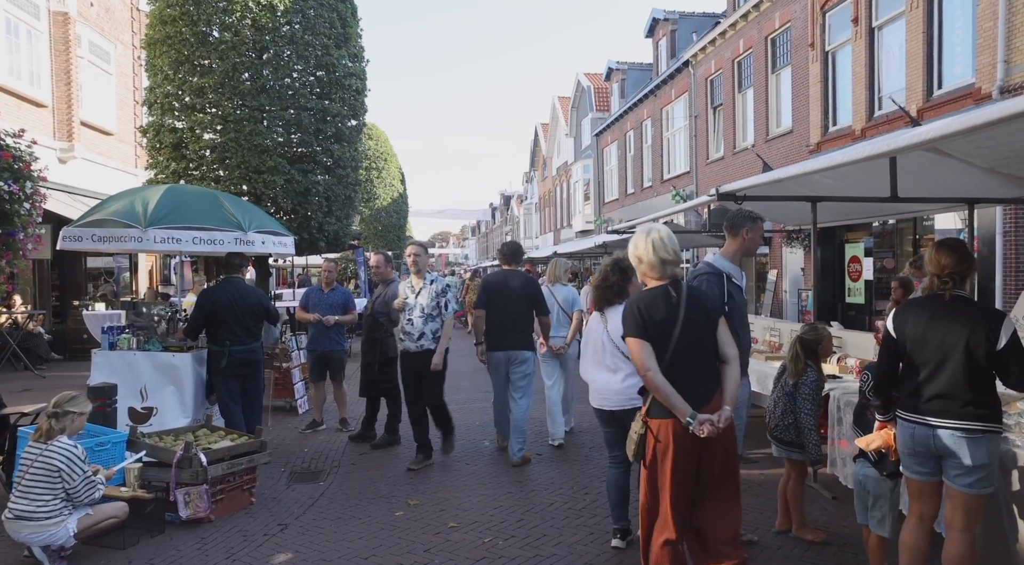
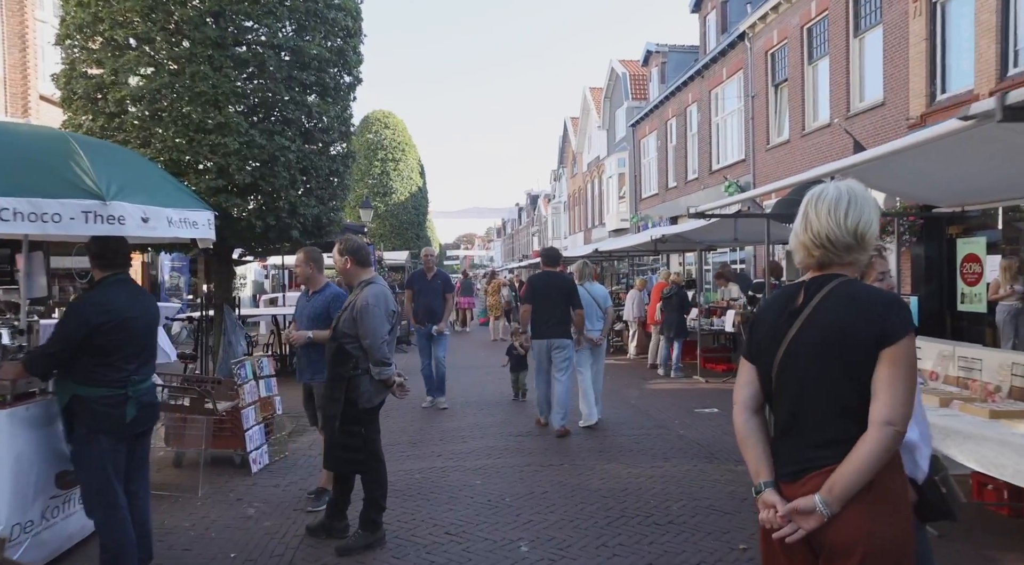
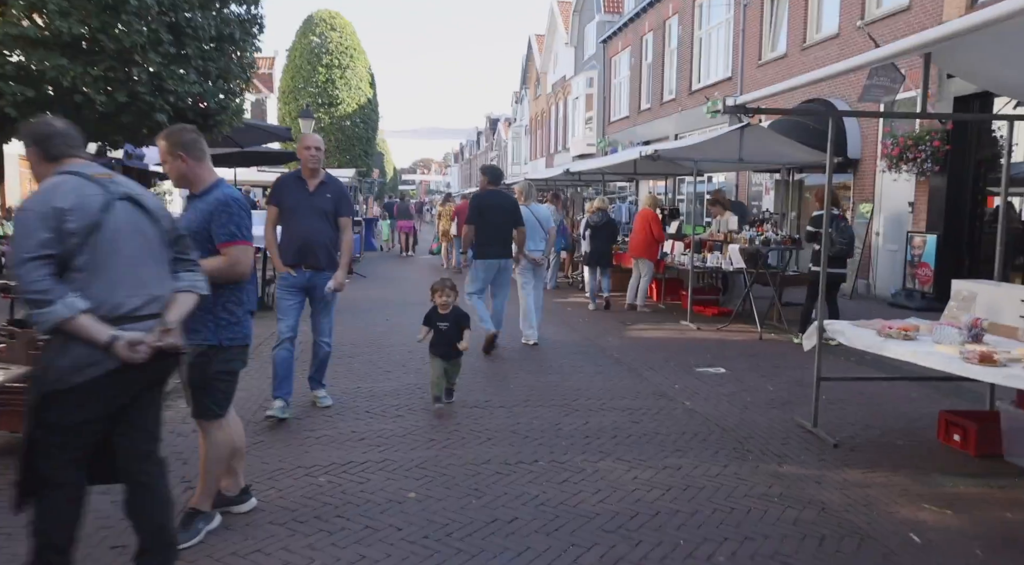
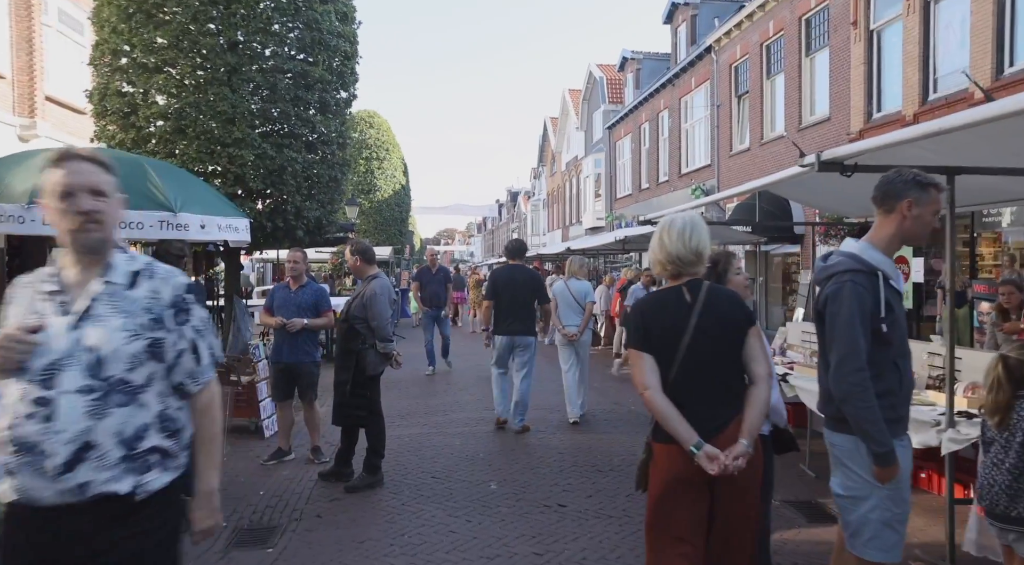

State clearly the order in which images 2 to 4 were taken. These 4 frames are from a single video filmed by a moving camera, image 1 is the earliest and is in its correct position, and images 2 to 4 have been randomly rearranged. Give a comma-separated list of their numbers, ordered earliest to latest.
4, 2, 3
